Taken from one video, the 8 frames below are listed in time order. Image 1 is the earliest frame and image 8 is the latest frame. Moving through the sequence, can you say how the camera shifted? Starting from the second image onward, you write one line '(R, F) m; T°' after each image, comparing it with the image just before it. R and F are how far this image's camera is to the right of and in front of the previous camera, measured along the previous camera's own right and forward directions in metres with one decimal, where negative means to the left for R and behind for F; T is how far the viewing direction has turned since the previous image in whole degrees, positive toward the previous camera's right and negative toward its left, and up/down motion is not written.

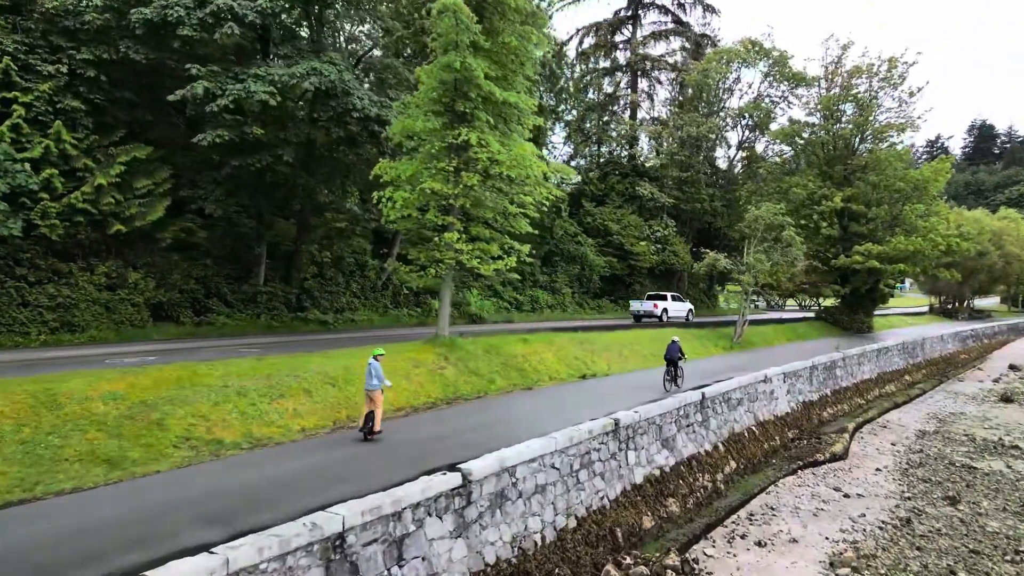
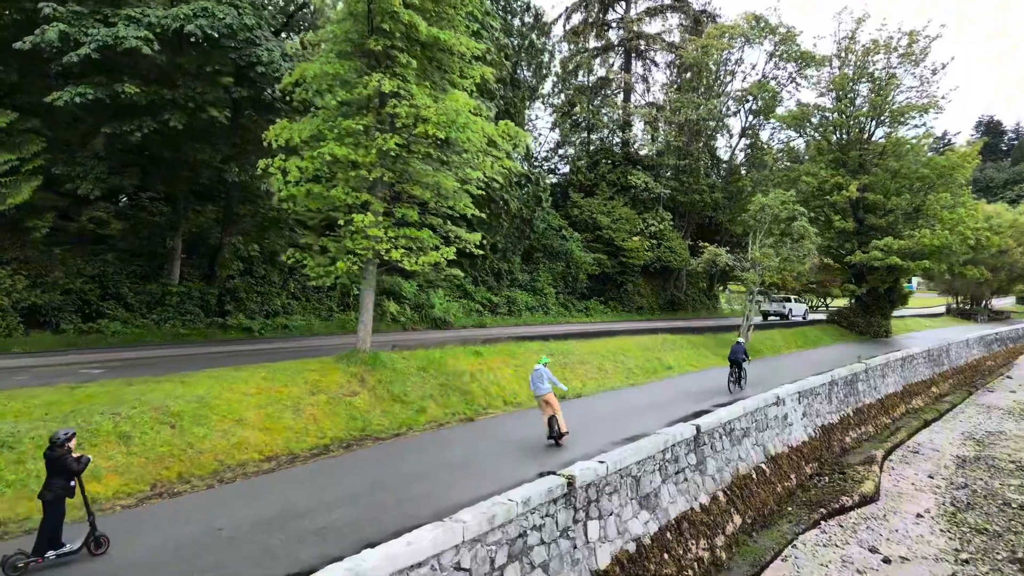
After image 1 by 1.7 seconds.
(+0.9, +3.2) m; 0°
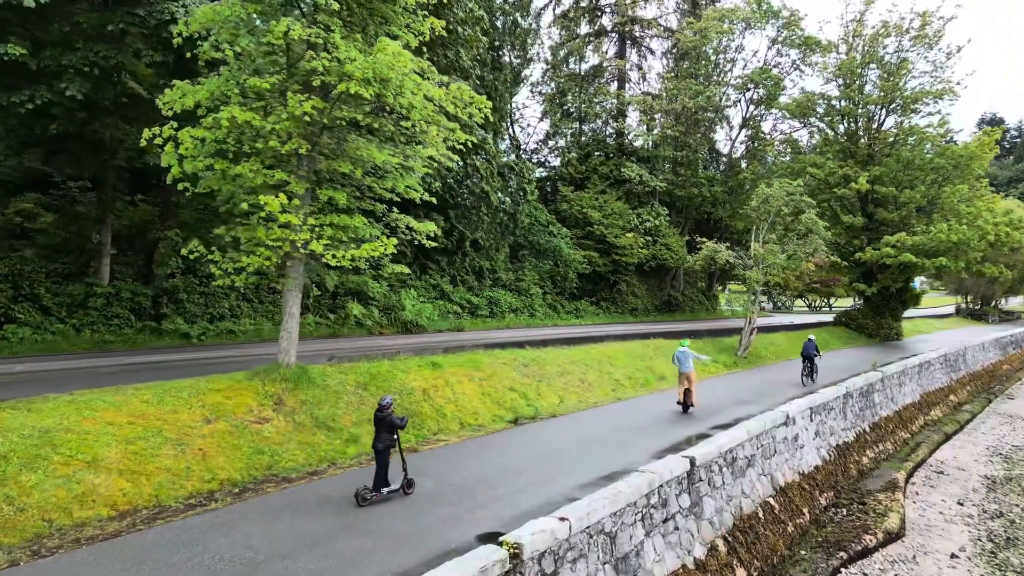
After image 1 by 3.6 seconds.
(+0.5, +1.9) m; 0°
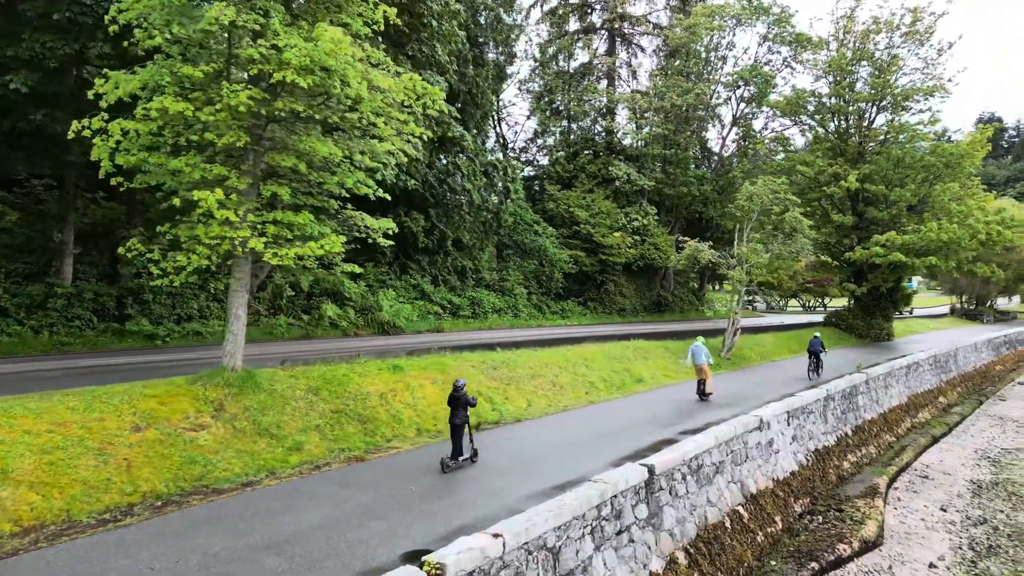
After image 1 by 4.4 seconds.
(+0.5, +0.4) m; 0°
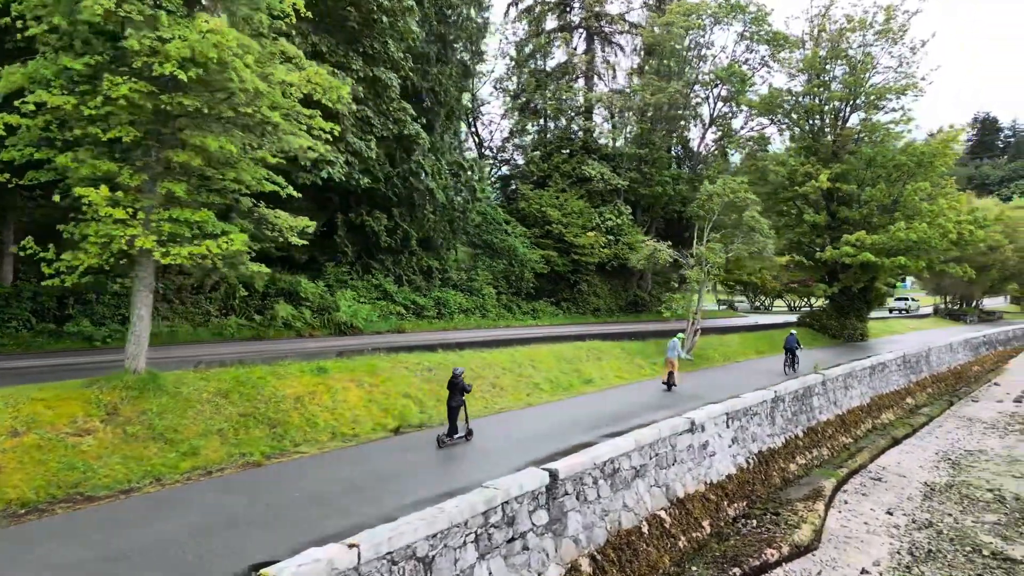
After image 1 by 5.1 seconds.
(+1.0, +0.2) m; 0°
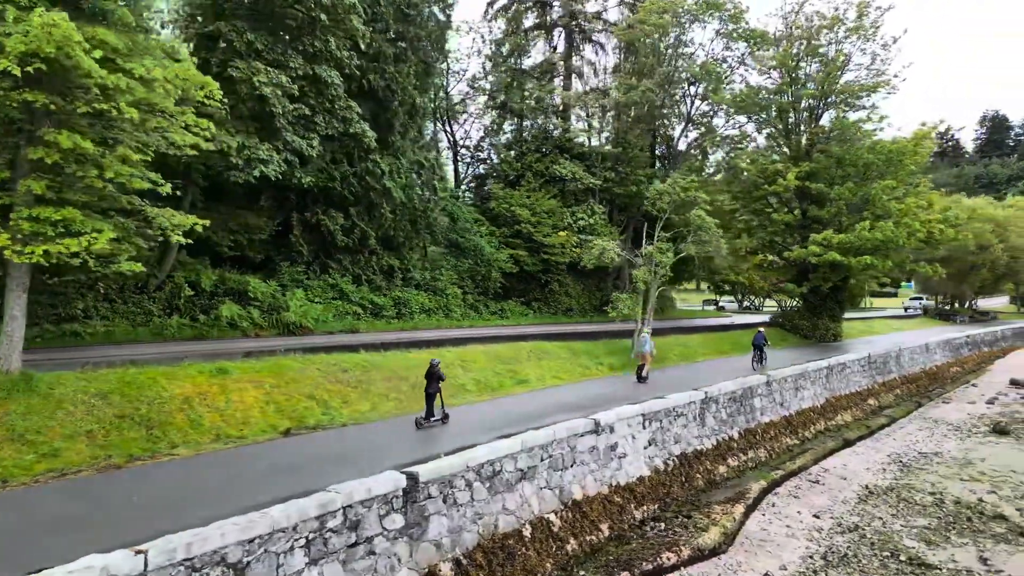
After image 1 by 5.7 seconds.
(+1.4, +0.2) m; -1°
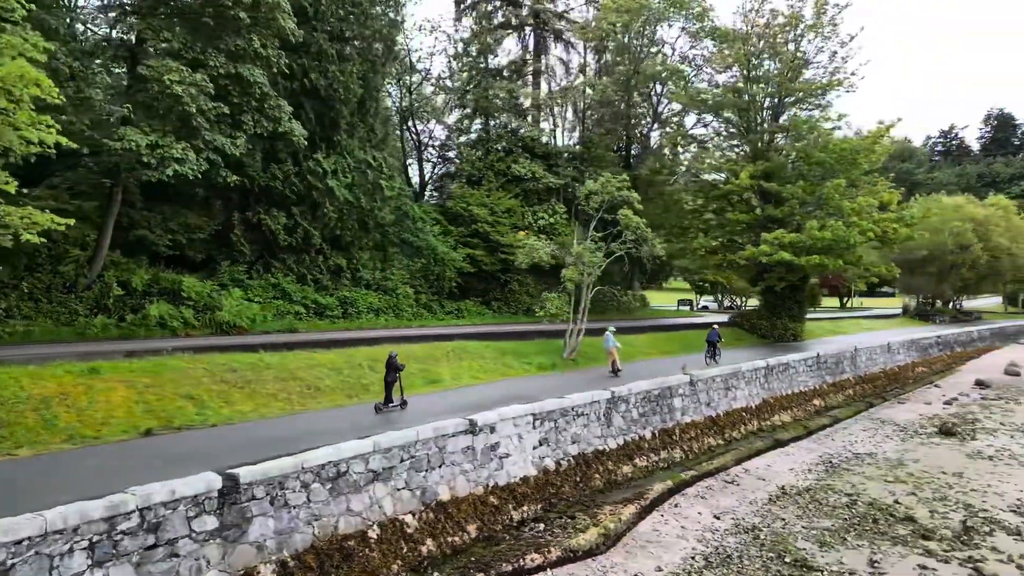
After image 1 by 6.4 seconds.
(+1.8, +0.1) m; -1°
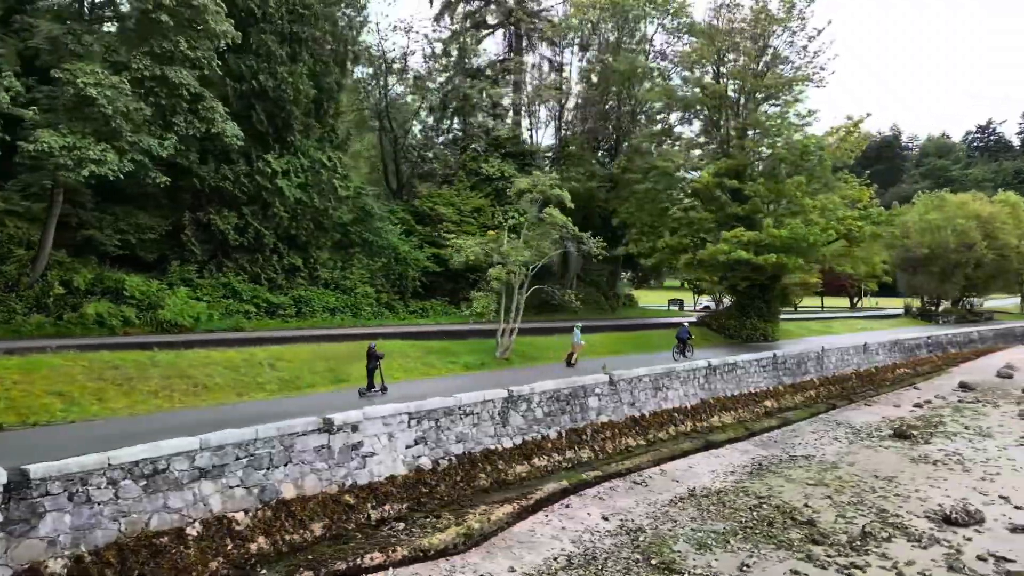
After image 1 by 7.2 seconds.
(+2.4, +0.1) m; -3°
